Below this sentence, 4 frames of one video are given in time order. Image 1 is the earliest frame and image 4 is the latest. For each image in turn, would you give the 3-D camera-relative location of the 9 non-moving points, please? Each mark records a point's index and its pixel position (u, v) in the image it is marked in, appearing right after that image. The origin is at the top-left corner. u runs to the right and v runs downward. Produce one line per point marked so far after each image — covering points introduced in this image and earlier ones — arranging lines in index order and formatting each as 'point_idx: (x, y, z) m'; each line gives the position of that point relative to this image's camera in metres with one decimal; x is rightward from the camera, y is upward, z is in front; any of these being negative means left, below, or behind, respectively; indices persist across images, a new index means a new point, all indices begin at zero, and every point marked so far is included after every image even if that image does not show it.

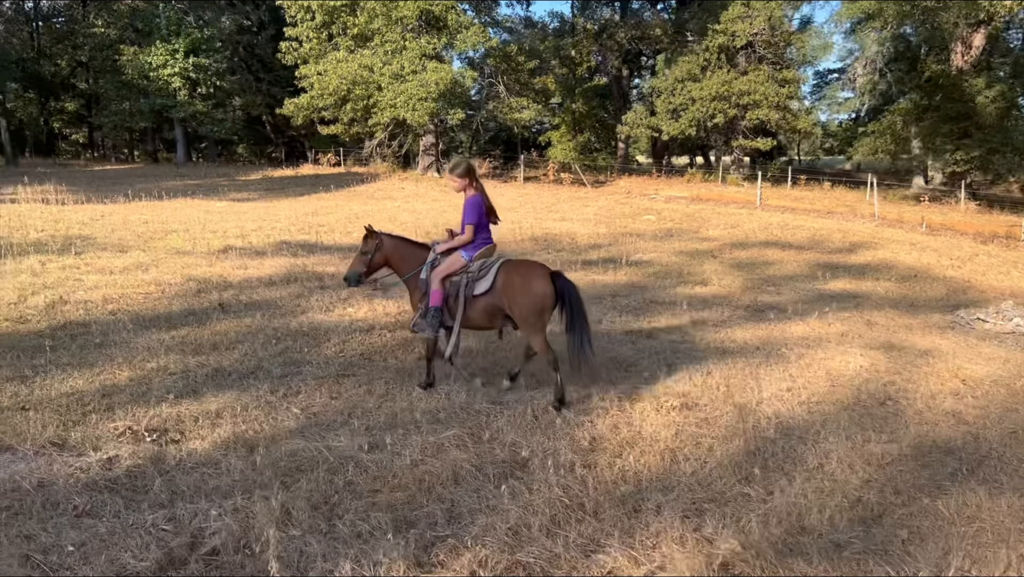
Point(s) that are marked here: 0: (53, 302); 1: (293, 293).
0: (-3.6, -0.1, +6.7) m
1: (-2.0, 0.0, +7.7) m
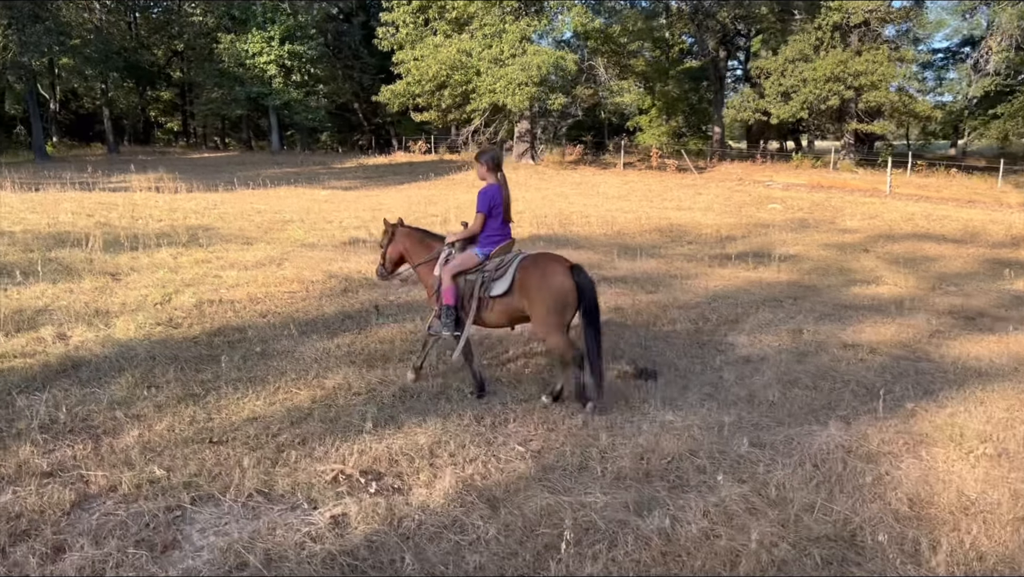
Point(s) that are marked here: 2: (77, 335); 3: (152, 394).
0: (-2.2, -0.1, +6.2) m
1: (-0.6, 0.0, +7.1) m
2: (-2.5, -0.3, +5.1) m
3: (-1.7, -0.5, +4.1) m
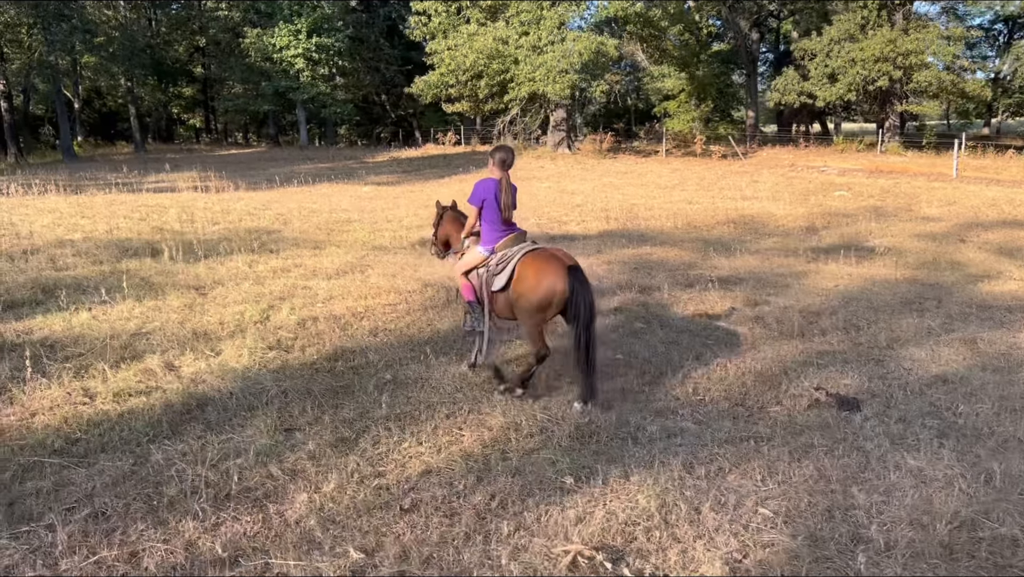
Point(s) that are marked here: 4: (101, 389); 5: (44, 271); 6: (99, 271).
0: (-1.4, -0.2, +5.7) m
1: (+0.3, -0.1, +6.5) m
2: (-1.7, -0.4, +4.5) m
3: (-0.9, -0.6, +3.5) m
4: (-1.9, -0.5, +4.0) m
5: (-3.9, +0.2, +7.3) m
6: (-3.5, +0.1, +7.3) m
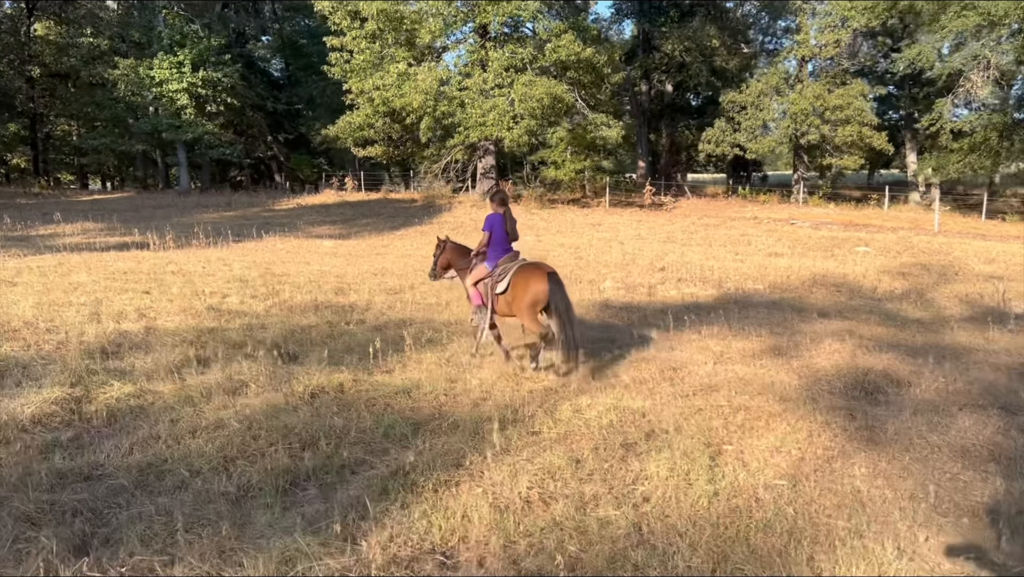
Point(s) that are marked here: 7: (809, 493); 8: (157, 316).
0: (+1.2, -0.8, +3.6) m
1: (+2.7, -0.7, +4.8) m
2: (+1.1, -1.0, +2.5) m
3: (+2.1, -1.1, +1.6) m
4: (+1.0, -1.0, +1.9) m
5: (-1.7, -0.6, +4.8) m
6: (-1.2, -0.6, +4.9) m
7: (+1.2, -0.8, +3.6) m
8: (-3.1, -0.2, +7.8) m
